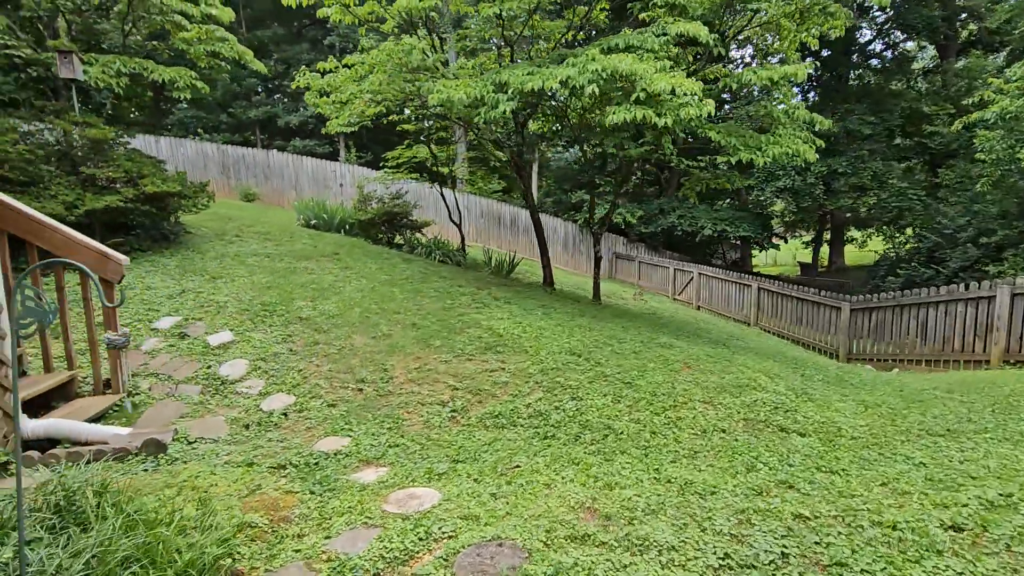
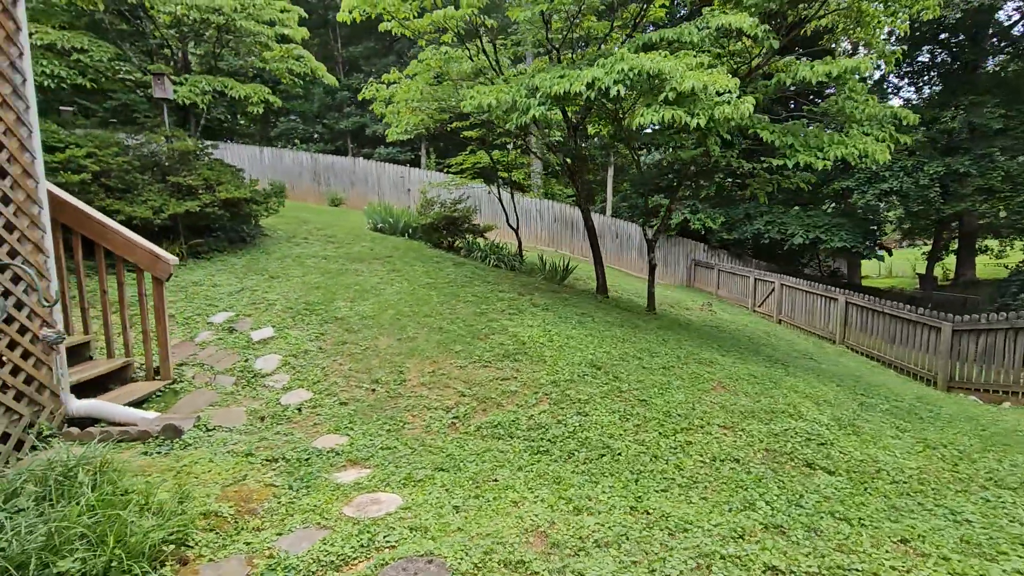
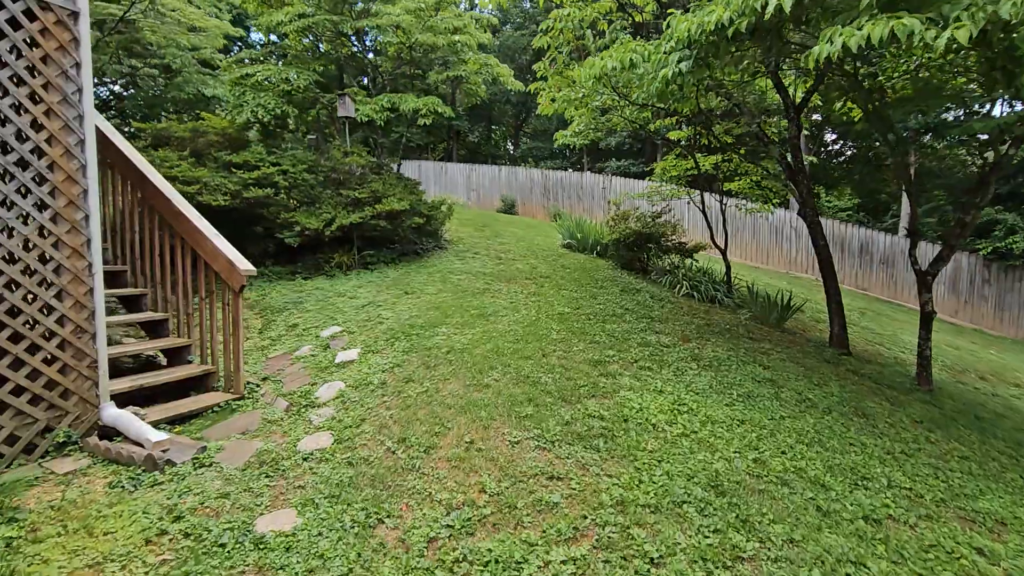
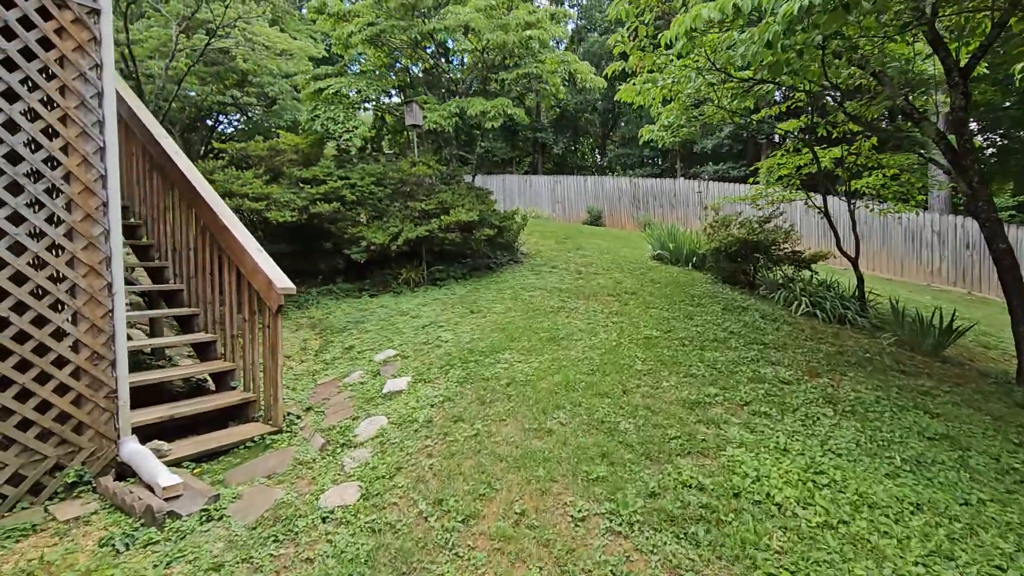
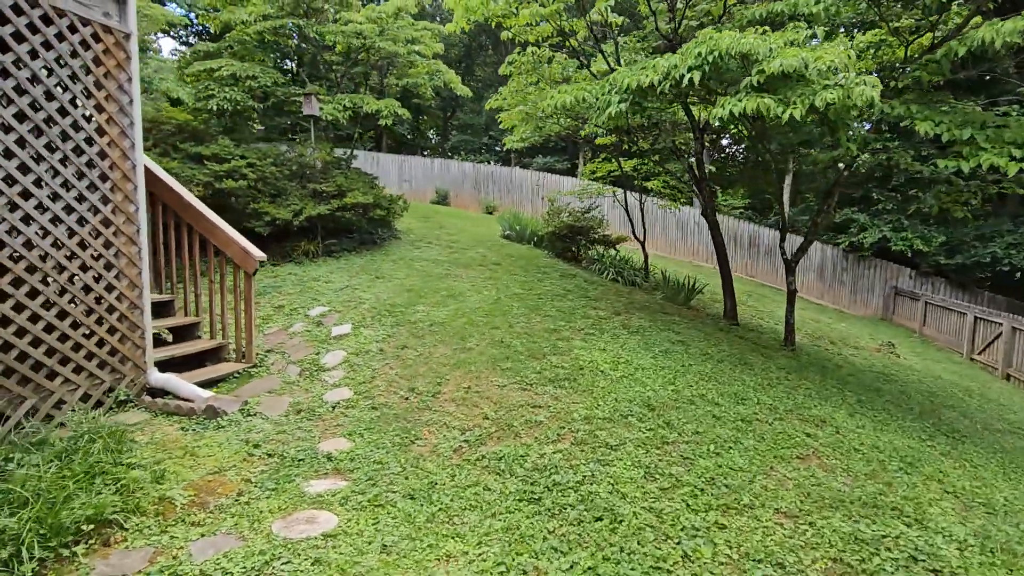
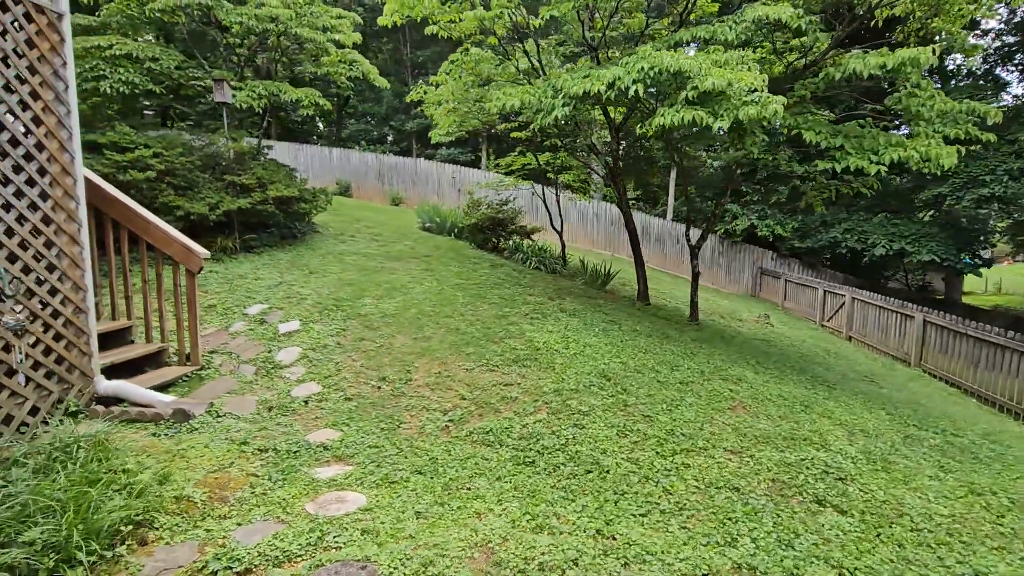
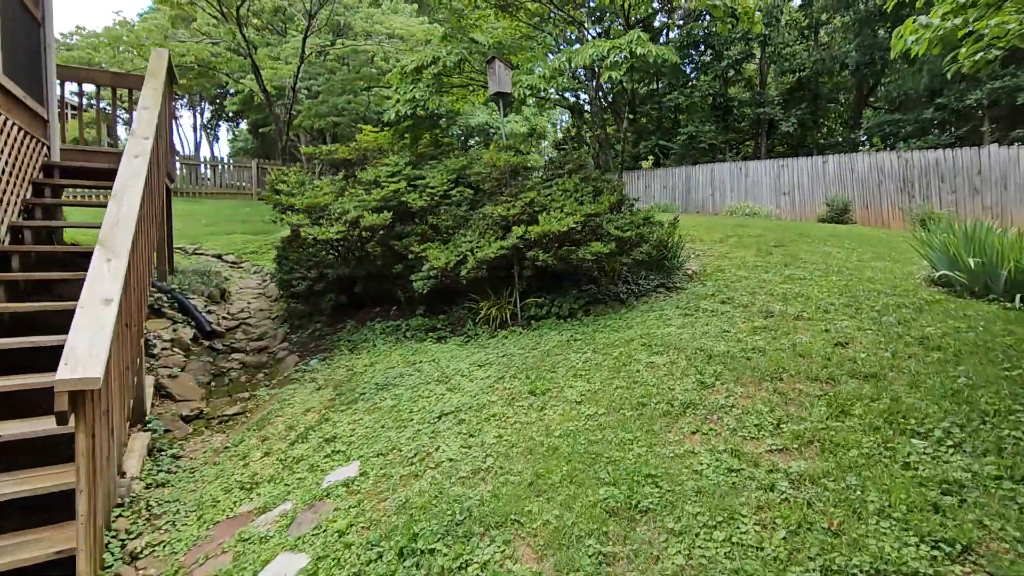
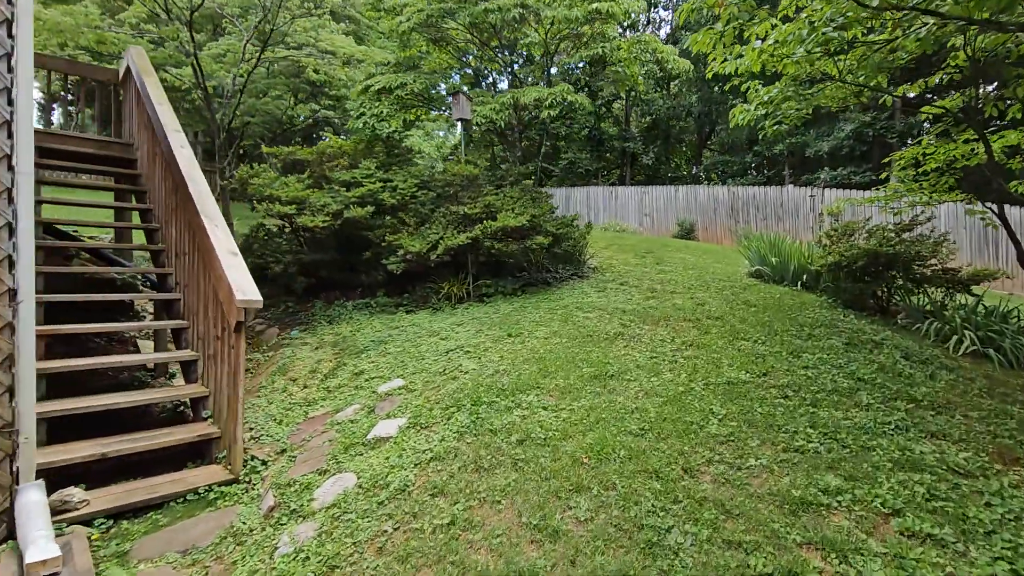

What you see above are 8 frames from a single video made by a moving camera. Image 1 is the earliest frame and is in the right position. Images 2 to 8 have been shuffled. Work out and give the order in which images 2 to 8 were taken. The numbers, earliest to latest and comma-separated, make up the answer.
2, 6, 5, 3, 4, 8, 7
